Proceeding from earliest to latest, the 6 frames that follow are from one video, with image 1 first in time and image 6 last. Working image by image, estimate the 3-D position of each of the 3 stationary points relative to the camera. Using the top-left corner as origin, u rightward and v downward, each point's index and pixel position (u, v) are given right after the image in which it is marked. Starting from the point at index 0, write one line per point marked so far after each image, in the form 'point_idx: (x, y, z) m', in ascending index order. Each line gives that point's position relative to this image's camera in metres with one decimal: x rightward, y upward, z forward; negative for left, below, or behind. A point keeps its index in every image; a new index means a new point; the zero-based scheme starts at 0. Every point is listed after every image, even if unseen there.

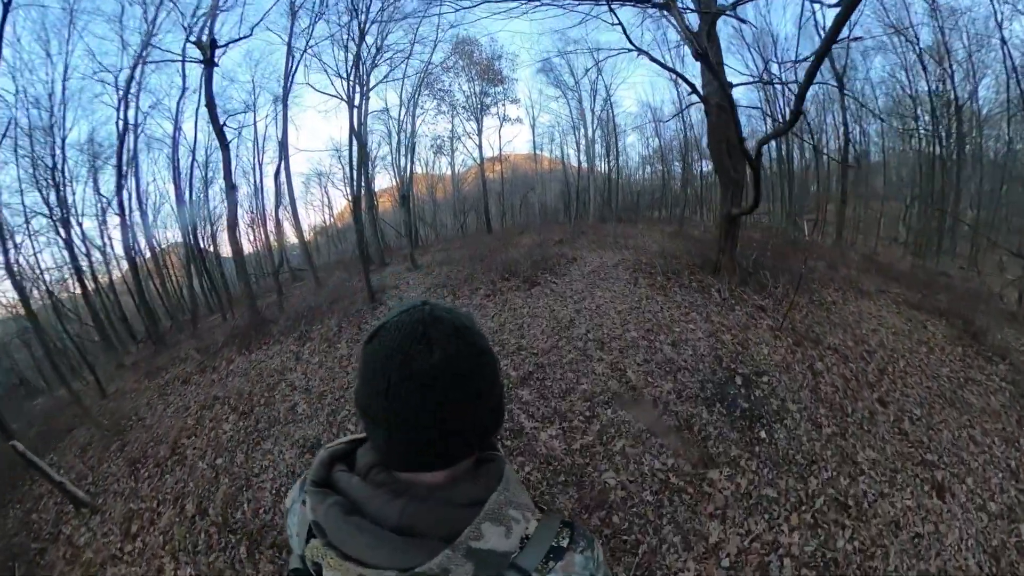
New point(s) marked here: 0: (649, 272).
0: (+3.8, +0.4, +12.2) m
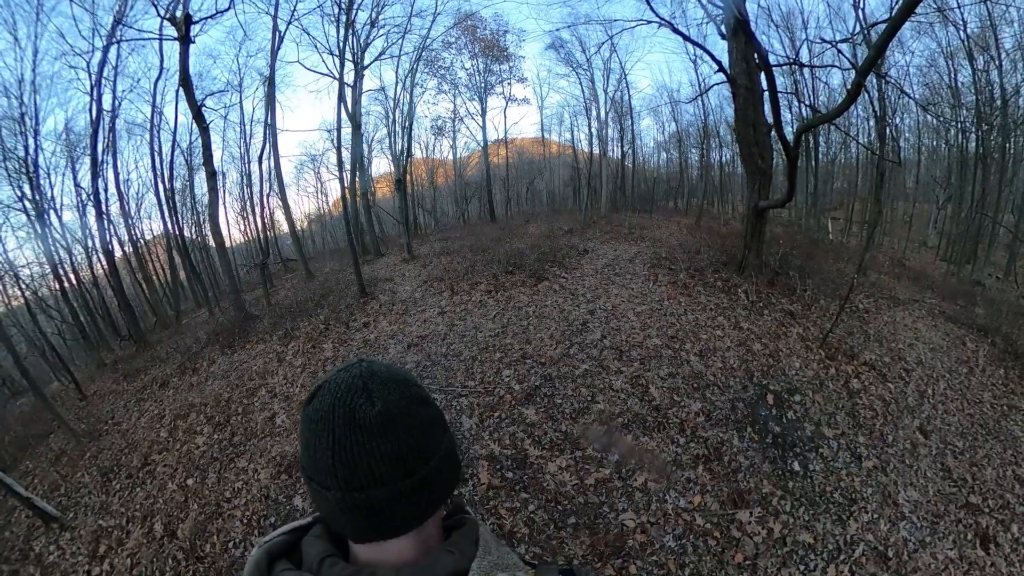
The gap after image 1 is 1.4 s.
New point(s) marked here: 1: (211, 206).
0: (+3.9, +0.5, +11.6) m
1: (-5.9, +1.6, +9.1) m
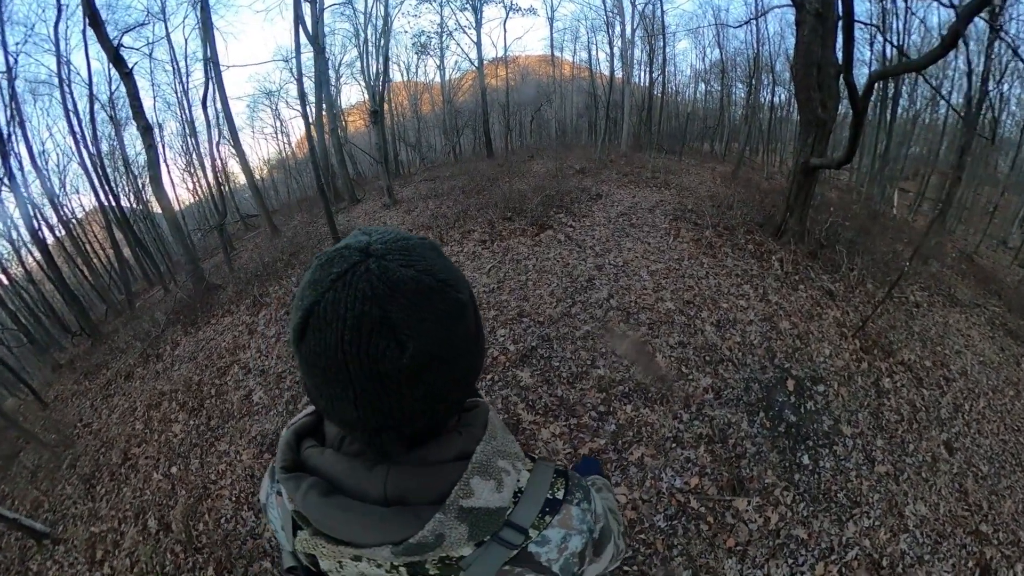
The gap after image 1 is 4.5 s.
0: (+3.9, +1.4, +10.2) m
1: (-6.0, +2.1, +7.9) m
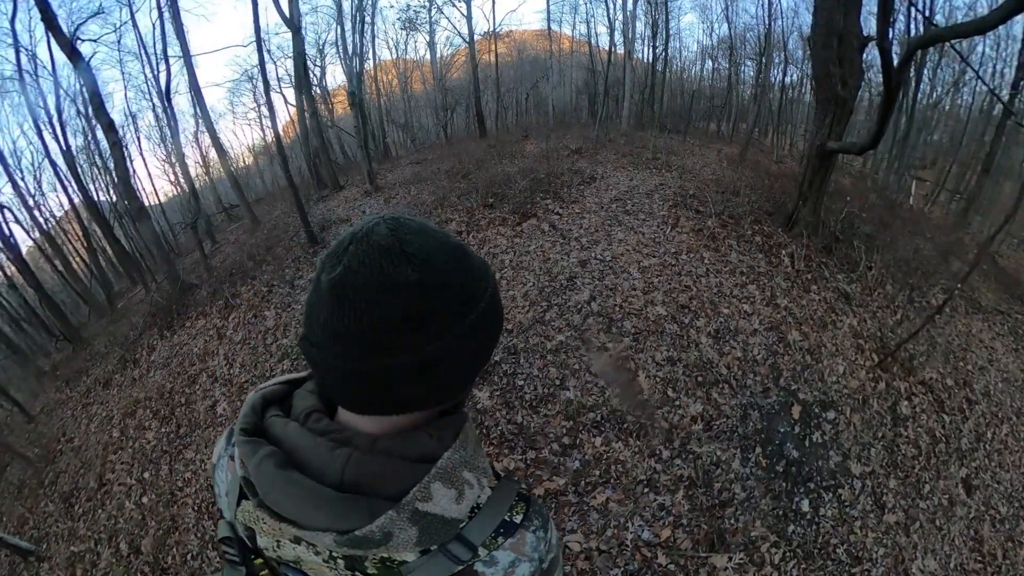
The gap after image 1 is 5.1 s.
0: (+3.8, +1.7, +9.8) m
1: (-6.2, +2.0, +7.6) m
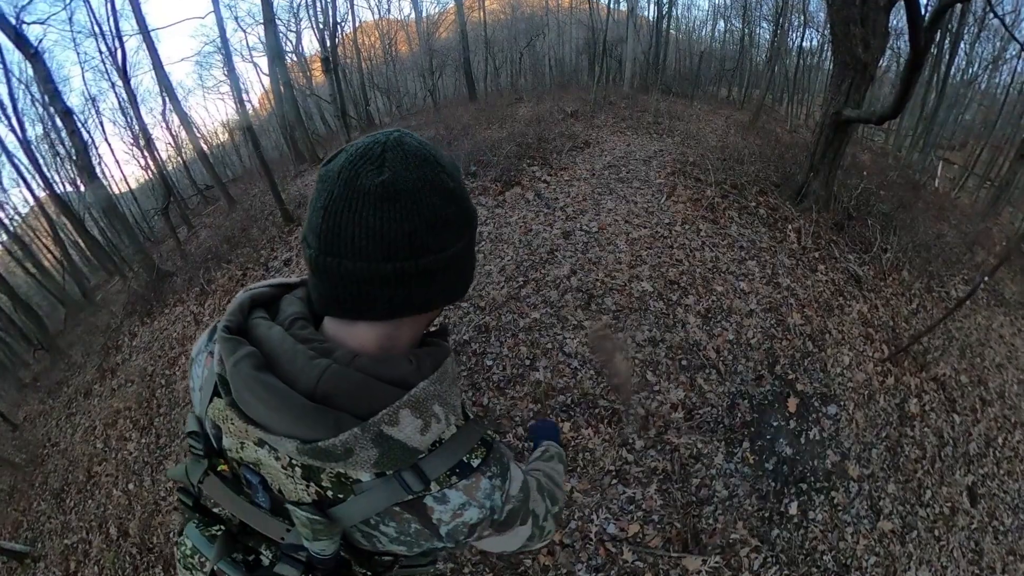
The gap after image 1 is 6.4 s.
0: (+3.6, +2.0, +9.1) m
1: (-6.4, +2.1, +7.2) m
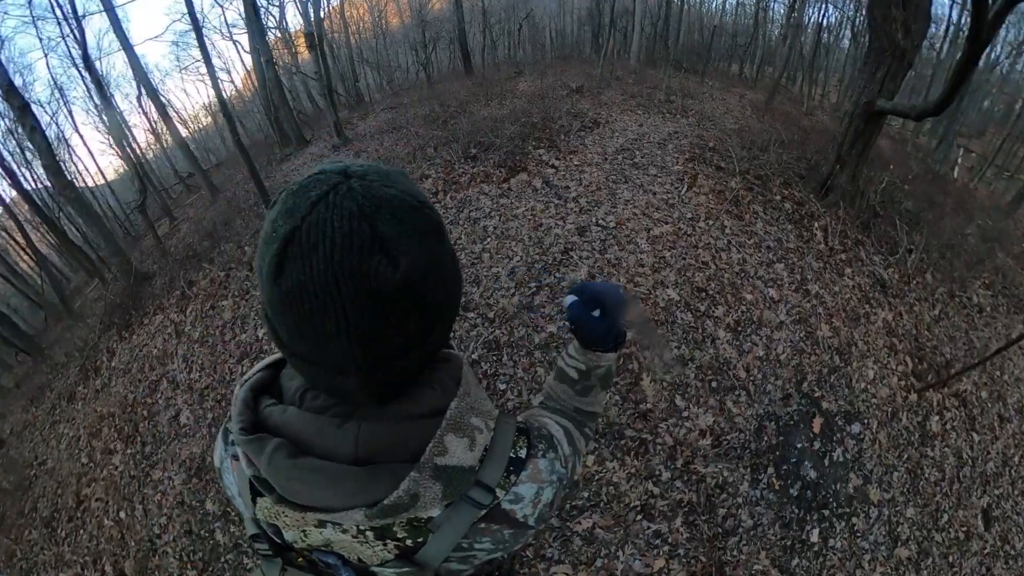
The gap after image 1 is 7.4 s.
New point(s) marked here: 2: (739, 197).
0: (+3.7, +2.1, +8.6) m
1: (-6.3, +1.9, +6.6) m
2: (+3.8, +1.4, +8.0) m
